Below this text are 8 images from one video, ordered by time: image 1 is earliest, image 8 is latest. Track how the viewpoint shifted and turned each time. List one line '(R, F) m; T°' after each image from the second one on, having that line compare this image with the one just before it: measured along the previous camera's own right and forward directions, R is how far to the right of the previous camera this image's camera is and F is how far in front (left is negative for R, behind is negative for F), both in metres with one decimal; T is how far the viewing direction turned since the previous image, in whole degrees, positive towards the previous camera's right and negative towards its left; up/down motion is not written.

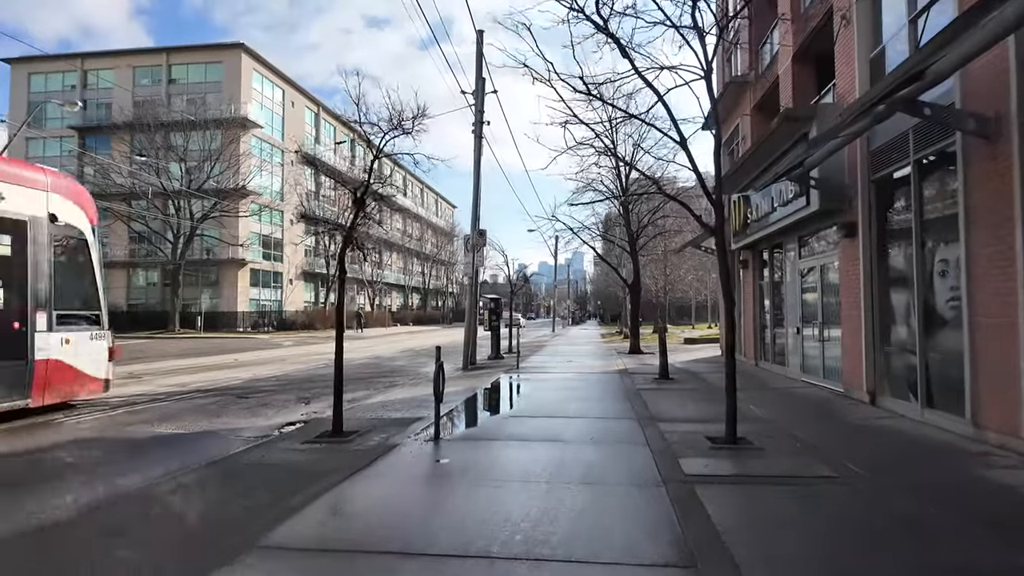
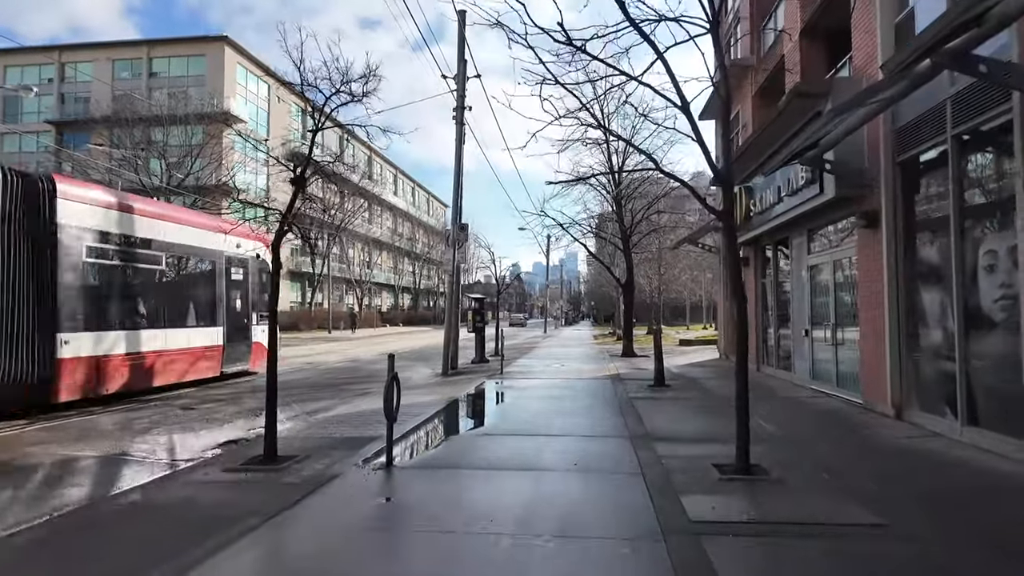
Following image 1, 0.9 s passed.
(+0.3, +1.3) m; +1°
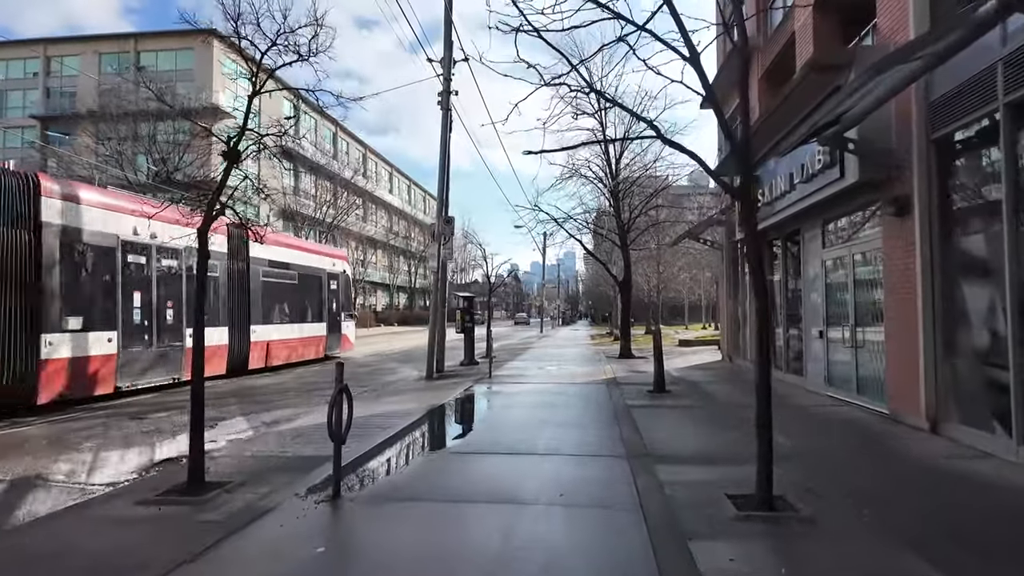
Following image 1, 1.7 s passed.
(+0.3, +1.1) m; 0°
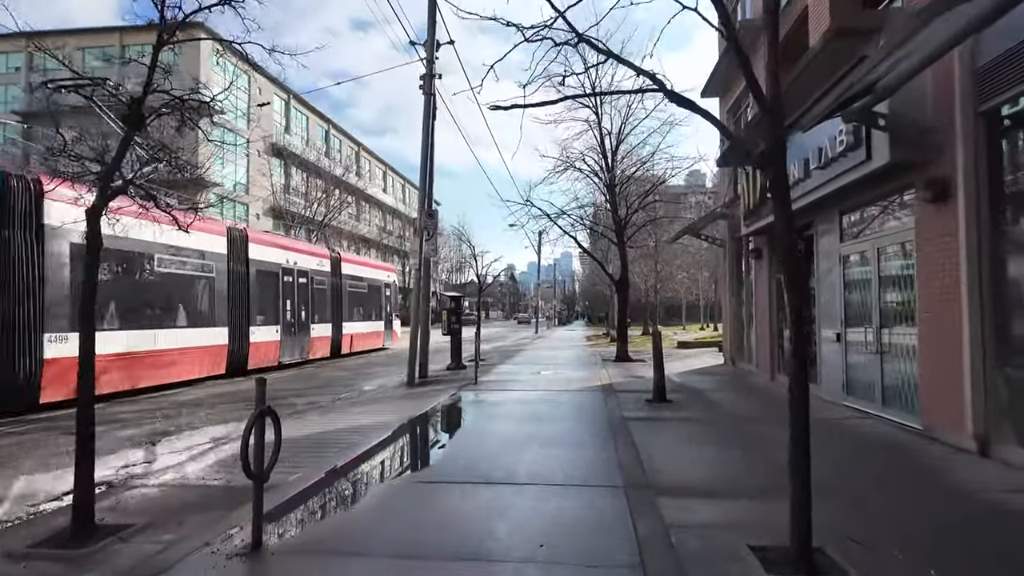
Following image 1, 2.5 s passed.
(+0.2, +1.1) m; 0°
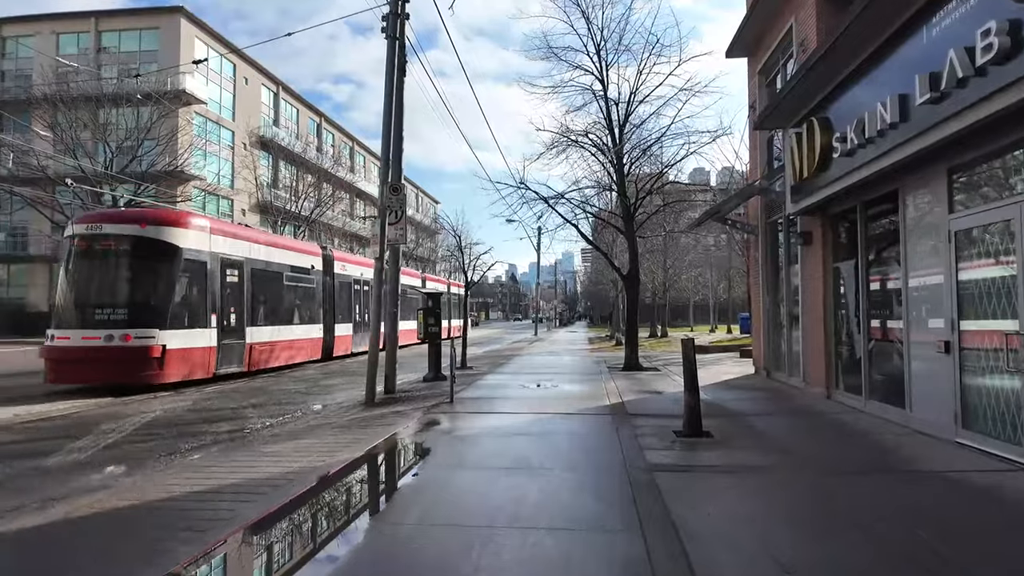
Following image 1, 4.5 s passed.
(+0.3, +2.9) m; 0°
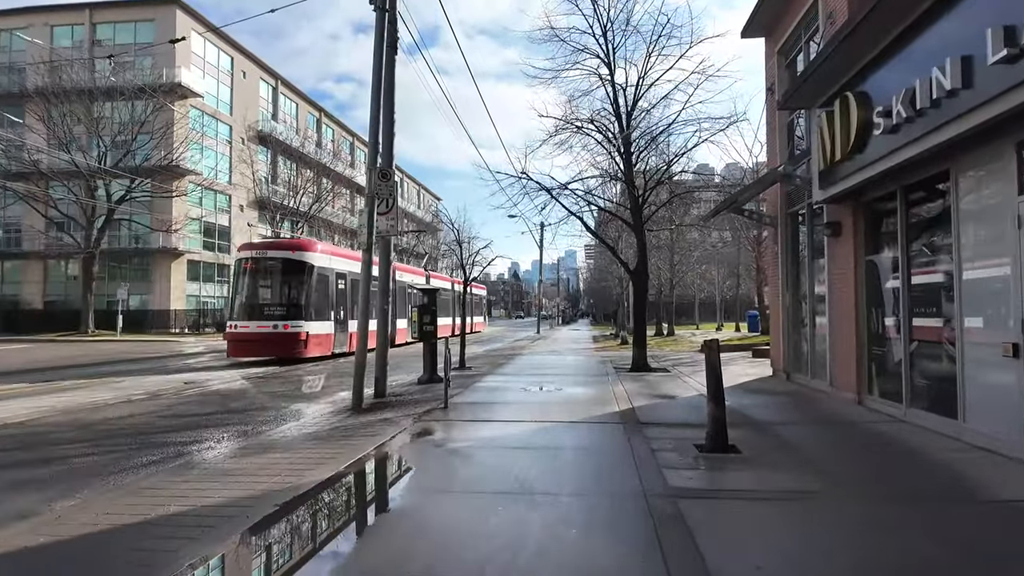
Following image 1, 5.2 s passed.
(0.0, +1.0) m; 0°
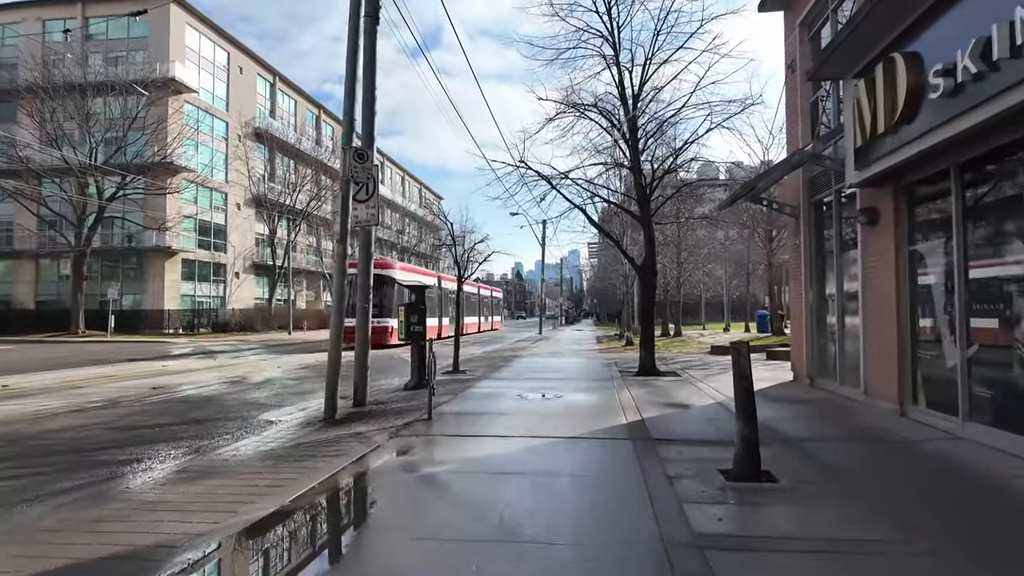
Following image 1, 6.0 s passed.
(+0.2, +1.2) m; 0°
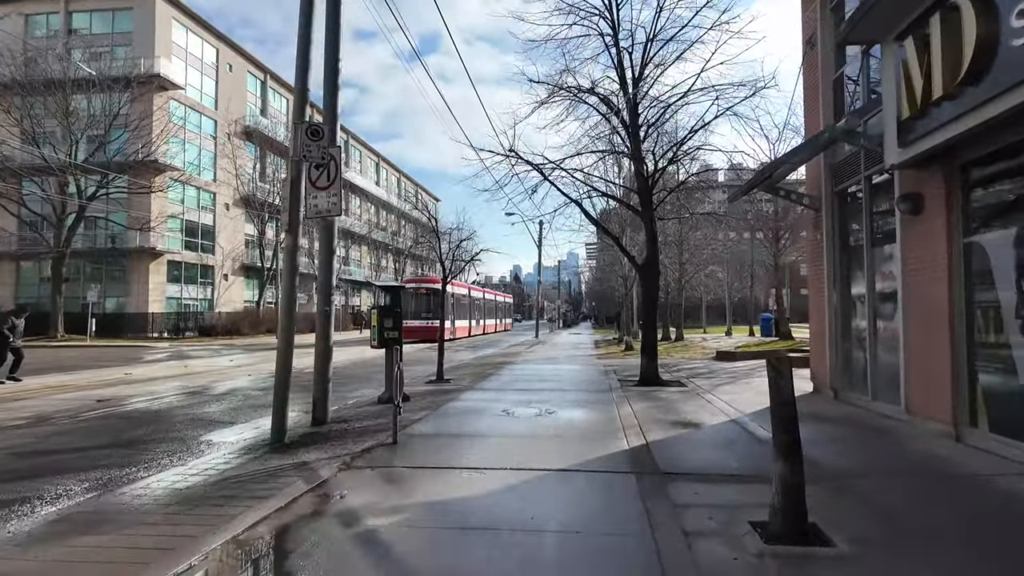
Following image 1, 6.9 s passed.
(+0.3, +1.4) m; 0°
